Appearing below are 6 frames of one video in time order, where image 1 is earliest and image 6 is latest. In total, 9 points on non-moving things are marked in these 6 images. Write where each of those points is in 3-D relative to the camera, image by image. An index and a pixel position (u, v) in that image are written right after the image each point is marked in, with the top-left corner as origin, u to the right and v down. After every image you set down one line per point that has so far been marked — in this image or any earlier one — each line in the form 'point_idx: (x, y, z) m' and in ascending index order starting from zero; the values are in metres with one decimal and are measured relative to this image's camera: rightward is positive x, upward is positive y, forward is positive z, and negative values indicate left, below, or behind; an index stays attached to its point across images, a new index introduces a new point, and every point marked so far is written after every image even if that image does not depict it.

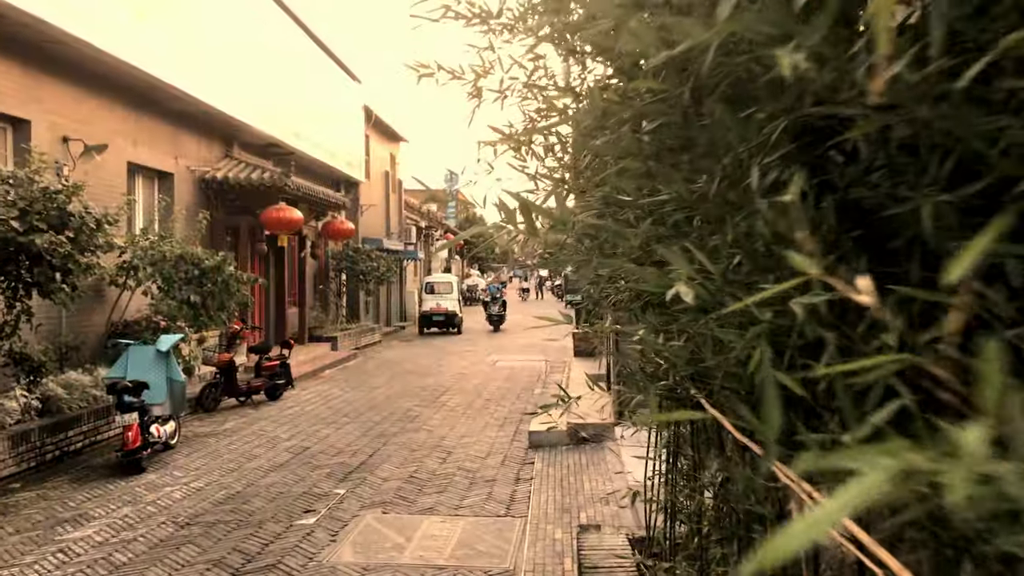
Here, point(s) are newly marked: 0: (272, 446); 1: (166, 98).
0: (-2.1, -1.4, +7.8) m
1: (-4.2, +2.3, +11.0) m
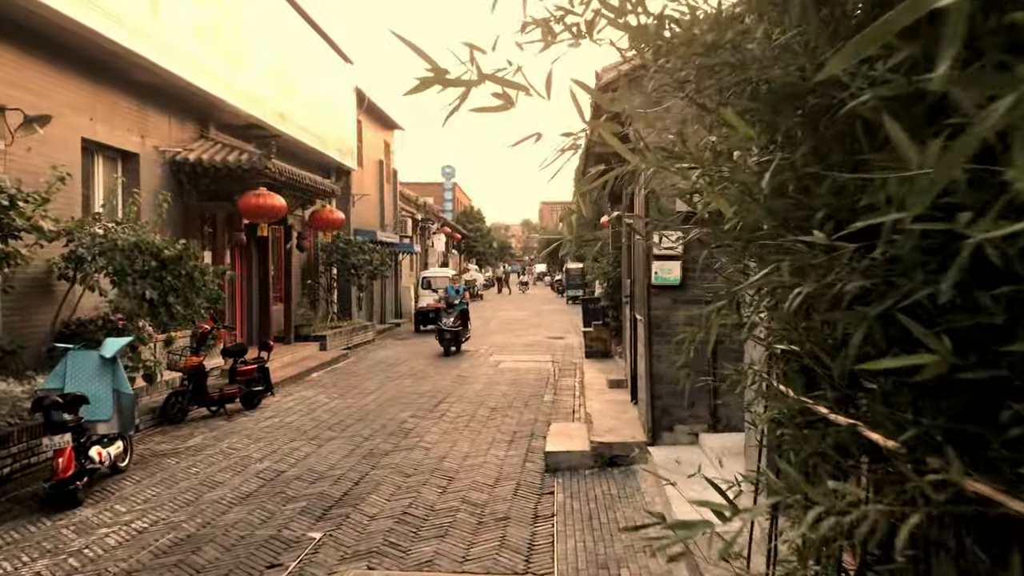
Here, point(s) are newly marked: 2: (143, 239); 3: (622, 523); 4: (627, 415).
0: (-2.0, -1.3, +6.6) m
1: (-4.2, +2.4, +9.7) m
2: (-3.1, +0.4, +7.4) m
3: (+0.6, -1.3, +5.0) m
4: (+0.9, -1.0, +7.3) m
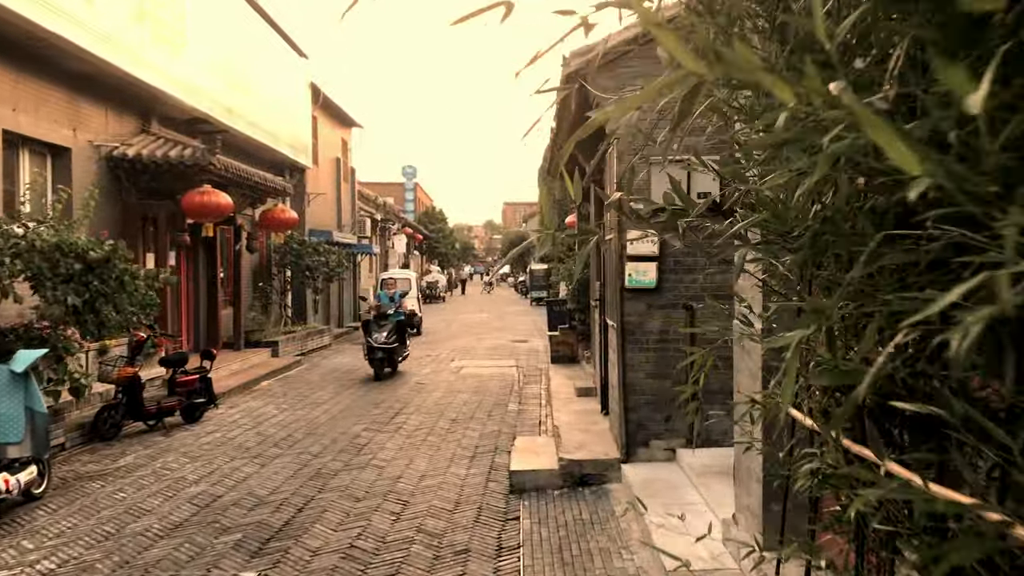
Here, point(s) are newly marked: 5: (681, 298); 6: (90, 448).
0: (-2.3, -1.4, +6.0) m
1: (-4.6, +2.3, +9.0) m
2: (-3.4, +0.4, +6.7) m
3: (+0.4, -1.3, +4.5) m
4: (+0.6, -1.1, +6.8) m
5: (+1.1, -0.1, +5.8) m
6: (-3.5, -1.3, +7.5) m
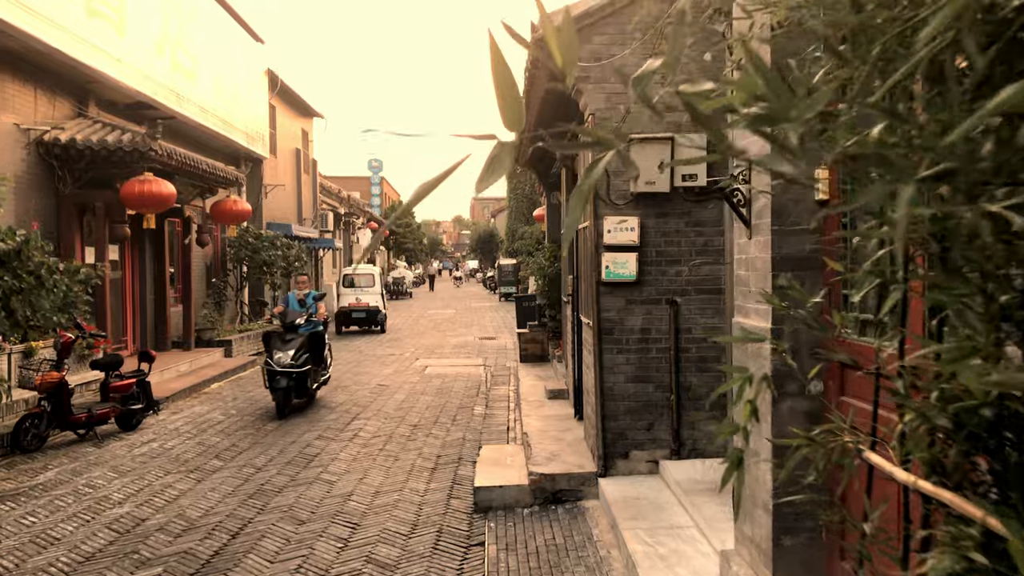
0: (-2.5, -1.3, +5.3) m
1: (-4.9, +2.4, +8.2) m
2: (-3.6, +0.4, +6.0) m
3: (+0.3, -1.3, +3.8) m
4: (+0.4, -1.0, +6.2) m
5: (+0.9, 0.0, +5.2) m
6: (-3.8, -1.3, +6.7) m
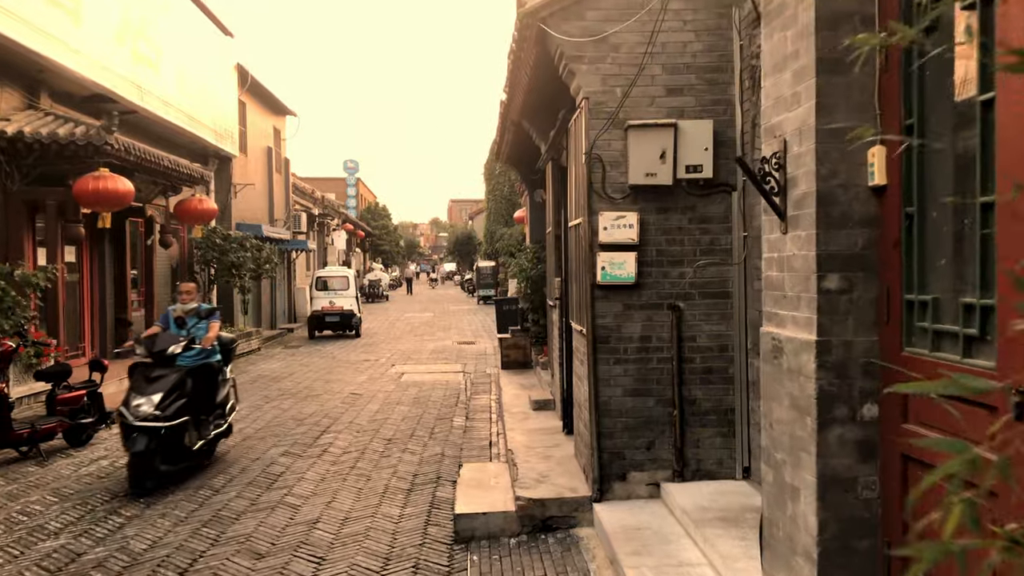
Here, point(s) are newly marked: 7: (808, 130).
0: (-2.5, -1.4, +4.7) m
1: (-5.0, +2.3, +7.5) m
2: (-3.7, +0.4, +5.4) m
3: (+0.2, -1.3, +3.3) m
4: (+0.3, -1.0, +5.6) m
5: (+0.8, 0.0, +4.7) m
6: (-3.9, -1.3, +6.1) m
7: (+0.8, +0.5, +2.6) m
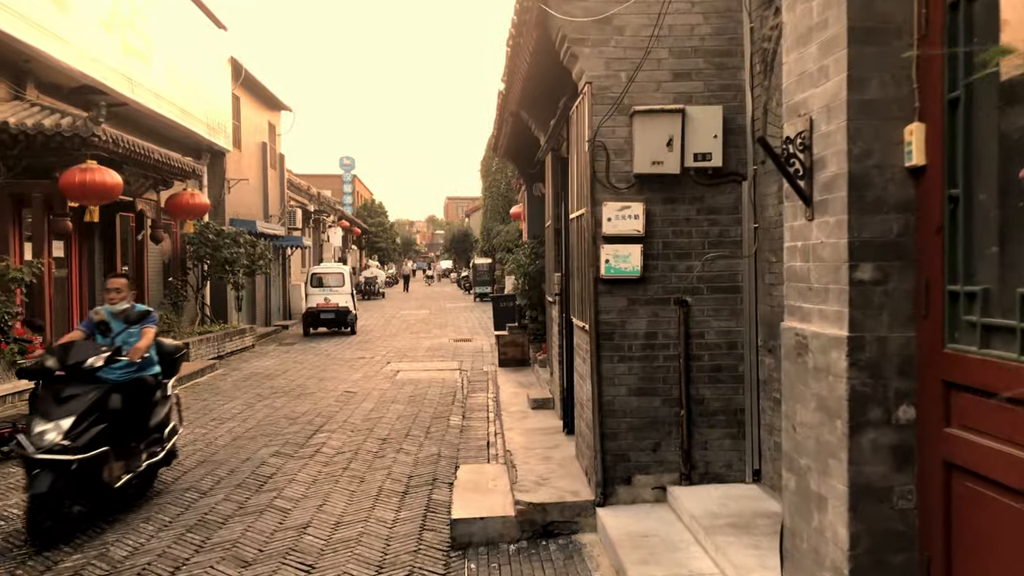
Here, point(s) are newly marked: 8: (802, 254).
0: (-2.5, -1.3, +4.4) m
1: (-5.1, +2.4, +7.3) m
2: (-3.7, +0.4, +5.1) m
3: (+0.2, -1.3, +3.1) m
4: (+0.3, -1.0, +5.4) m
5: (+0.8, 0.0, +4.4) m
6: (-3.9, -1.3, +5.9) m
7: (+0.9, +0.5, +2.3) m
8: (+0.8, +0.1, +2.6) m
